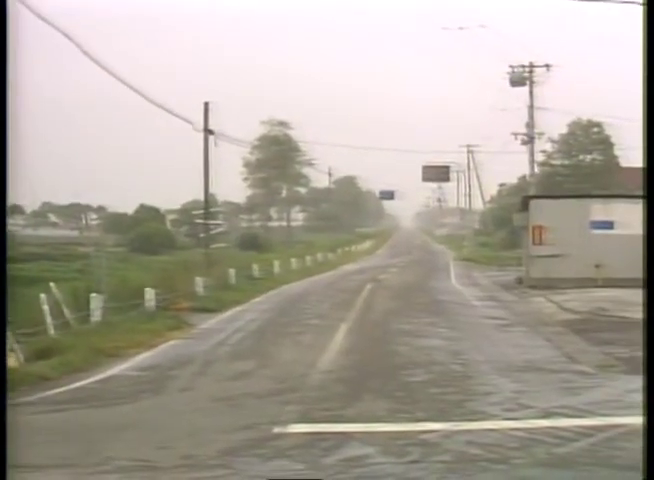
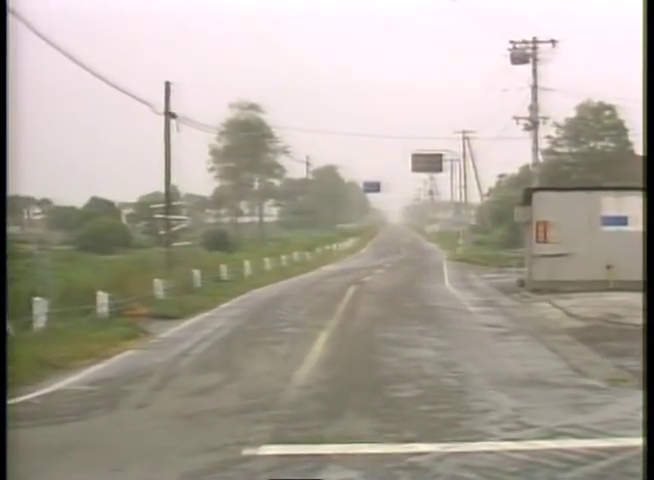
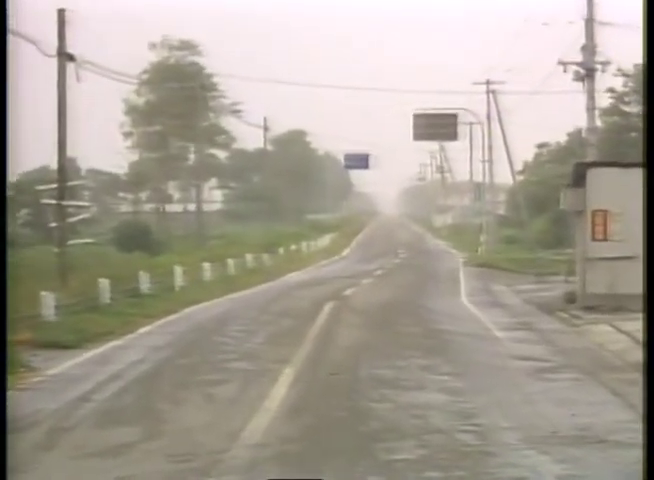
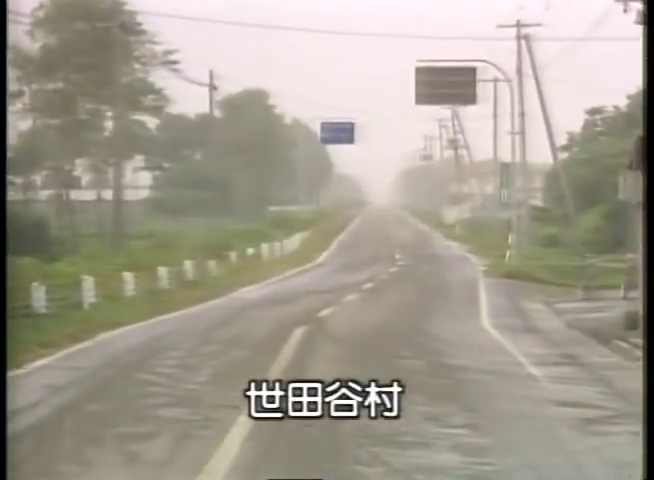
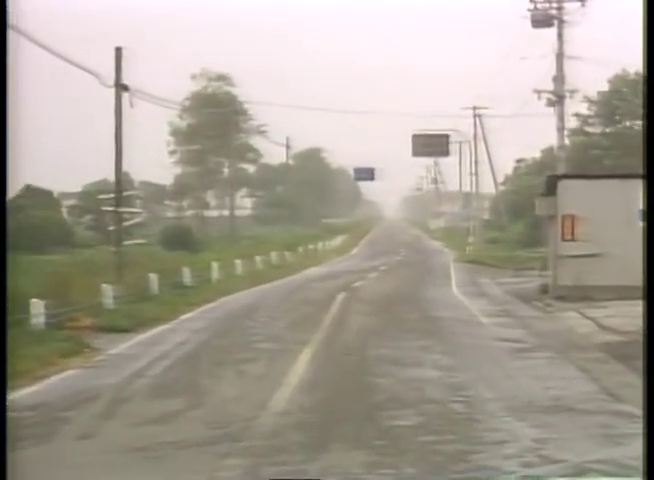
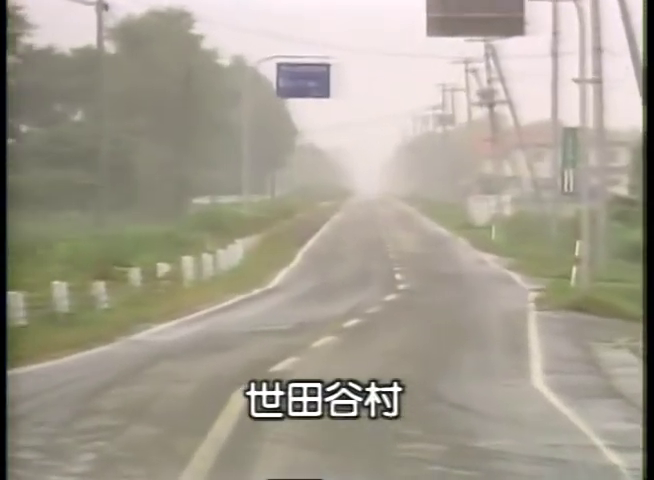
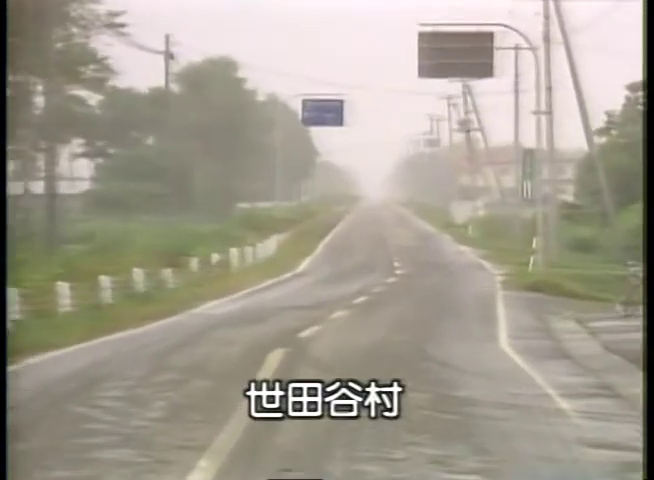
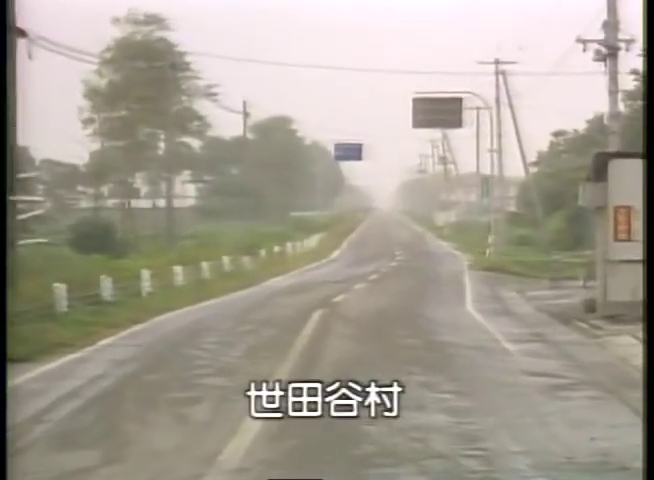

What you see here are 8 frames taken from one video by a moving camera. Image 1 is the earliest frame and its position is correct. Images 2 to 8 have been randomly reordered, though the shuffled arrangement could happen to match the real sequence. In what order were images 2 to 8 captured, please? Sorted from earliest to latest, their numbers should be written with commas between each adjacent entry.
2, 5, 3, 8, 4, 7, 6
